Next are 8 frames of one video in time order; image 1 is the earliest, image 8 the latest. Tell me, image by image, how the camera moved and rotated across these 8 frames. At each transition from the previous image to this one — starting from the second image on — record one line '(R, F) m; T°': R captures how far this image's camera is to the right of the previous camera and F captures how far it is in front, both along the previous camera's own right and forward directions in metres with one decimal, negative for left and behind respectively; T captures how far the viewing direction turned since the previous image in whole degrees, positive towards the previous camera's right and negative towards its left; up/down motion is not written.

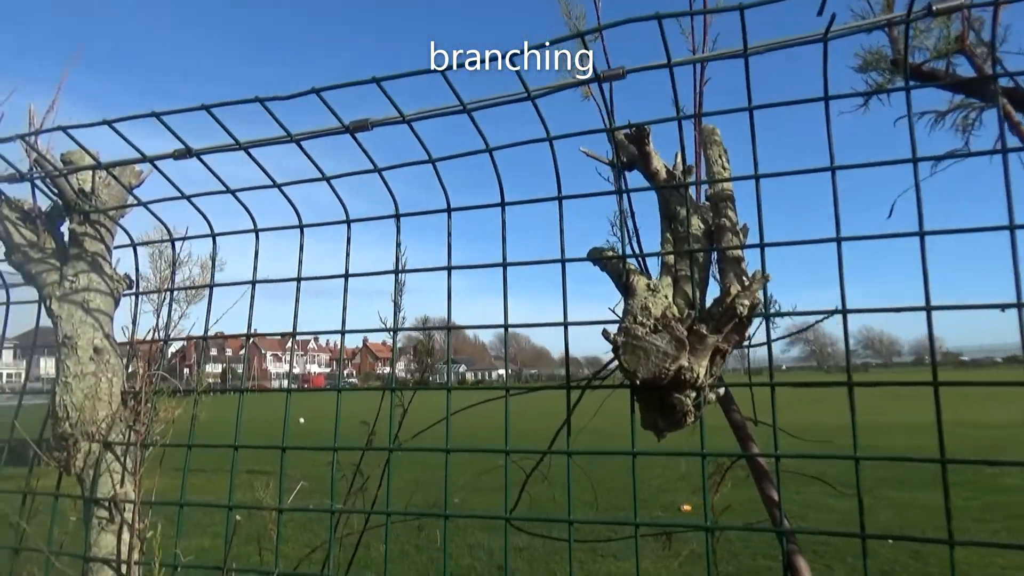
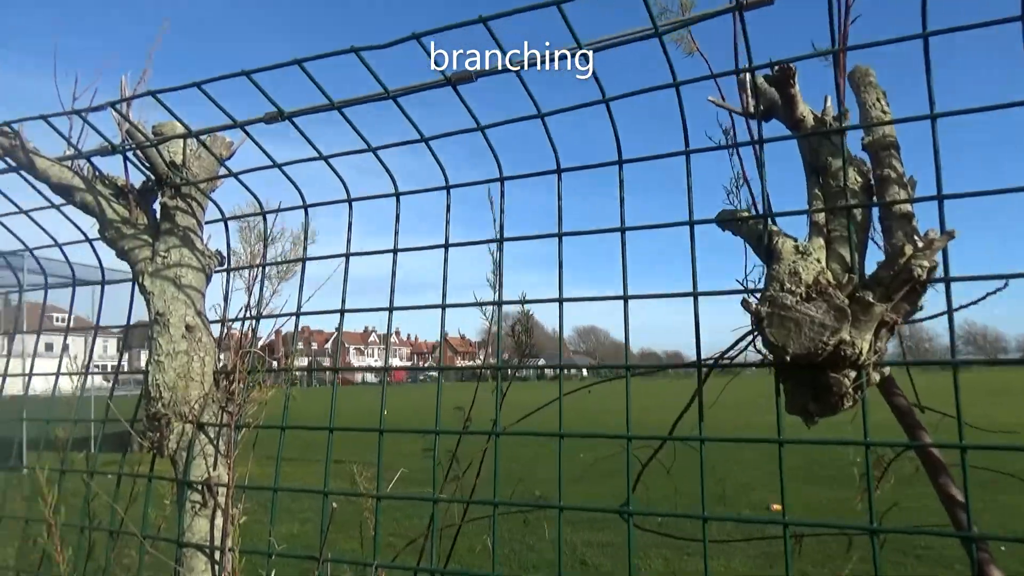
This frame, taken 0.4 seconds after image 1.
(-0.1, +0.3) m; -6°
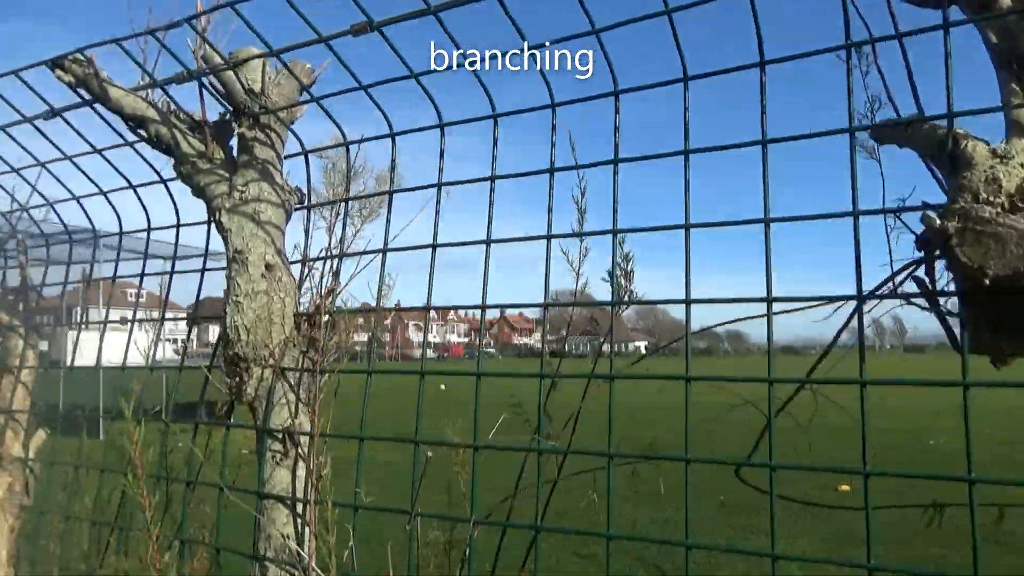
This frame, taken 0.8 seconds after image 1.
(-0.2, +0.3) m; -4°
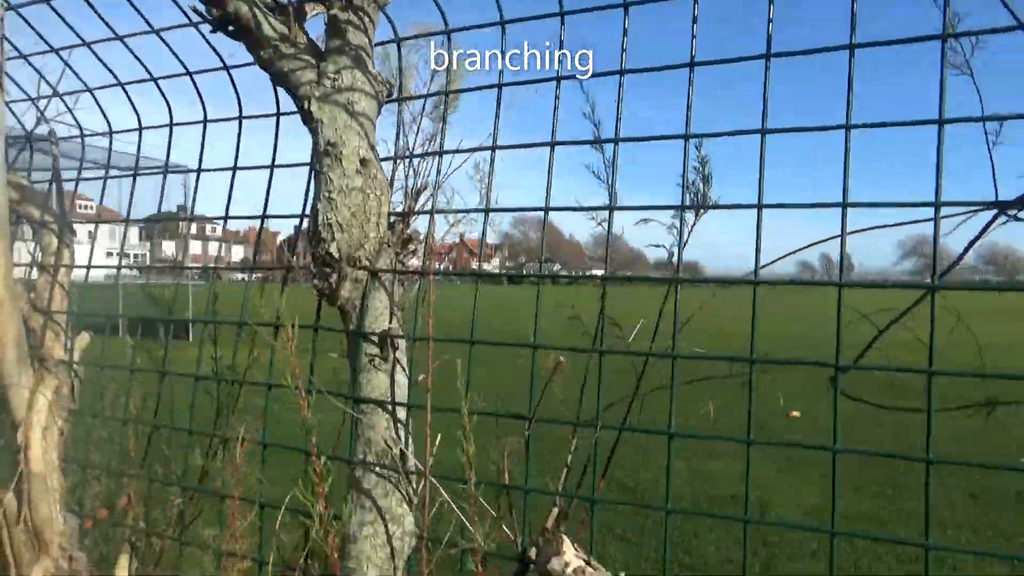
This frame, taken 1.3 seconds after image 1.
(-0.5, +0.1) m; +3°
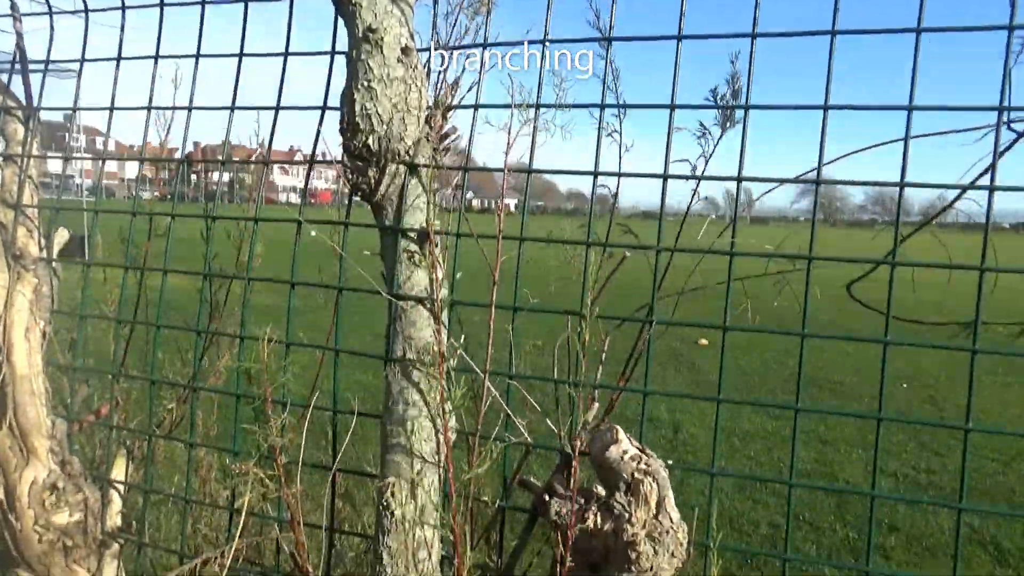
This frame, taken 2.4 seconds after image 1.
(-0.4, 0.0) m; +7°
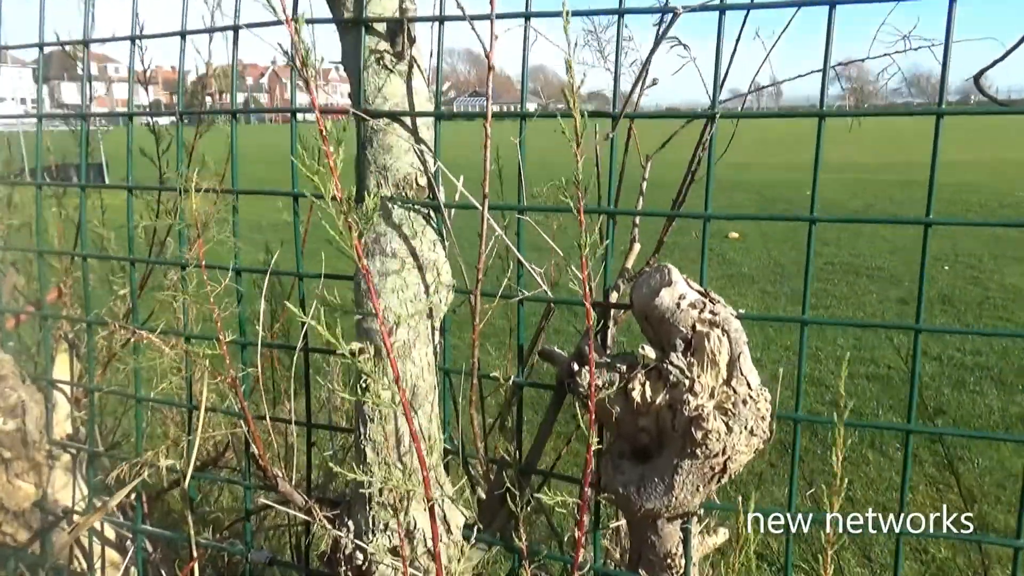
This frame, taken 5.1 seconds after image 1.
(0.0, +0.6) m; -2°
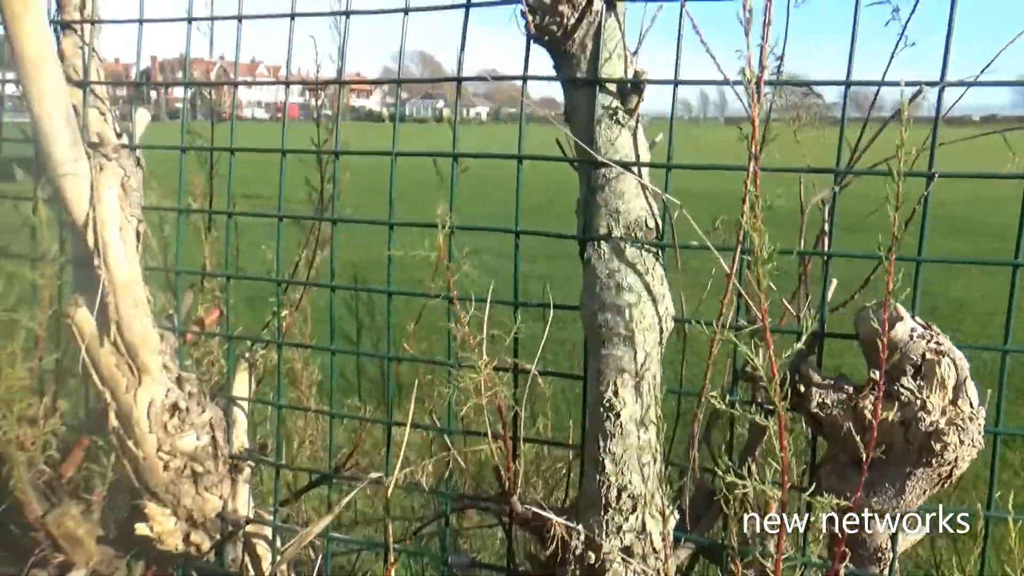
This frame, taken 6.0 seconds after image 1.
(-0.7, -0.2) m; +4°
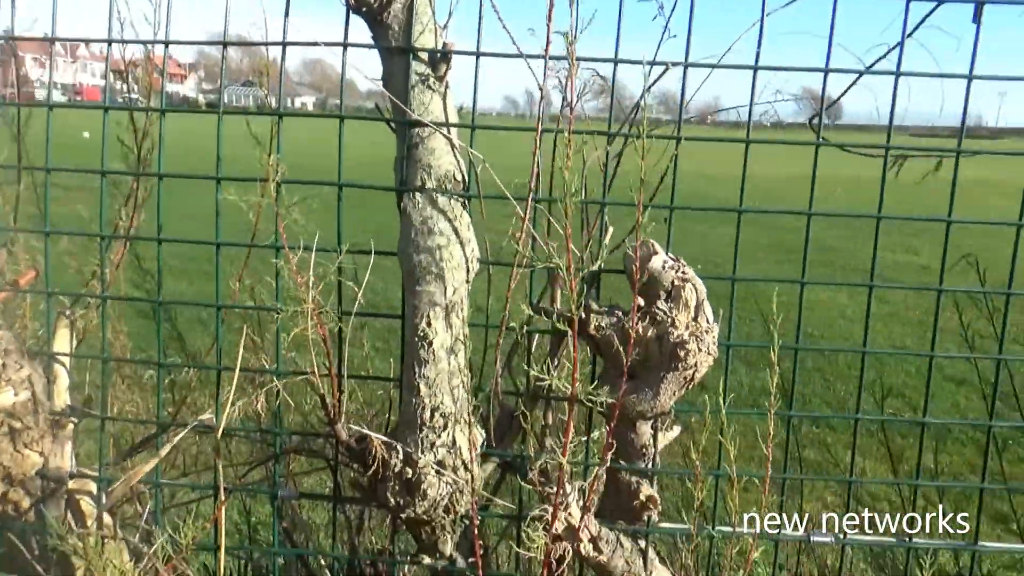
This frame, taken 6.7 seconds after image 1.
(0.0, -0.3) m; +12°
